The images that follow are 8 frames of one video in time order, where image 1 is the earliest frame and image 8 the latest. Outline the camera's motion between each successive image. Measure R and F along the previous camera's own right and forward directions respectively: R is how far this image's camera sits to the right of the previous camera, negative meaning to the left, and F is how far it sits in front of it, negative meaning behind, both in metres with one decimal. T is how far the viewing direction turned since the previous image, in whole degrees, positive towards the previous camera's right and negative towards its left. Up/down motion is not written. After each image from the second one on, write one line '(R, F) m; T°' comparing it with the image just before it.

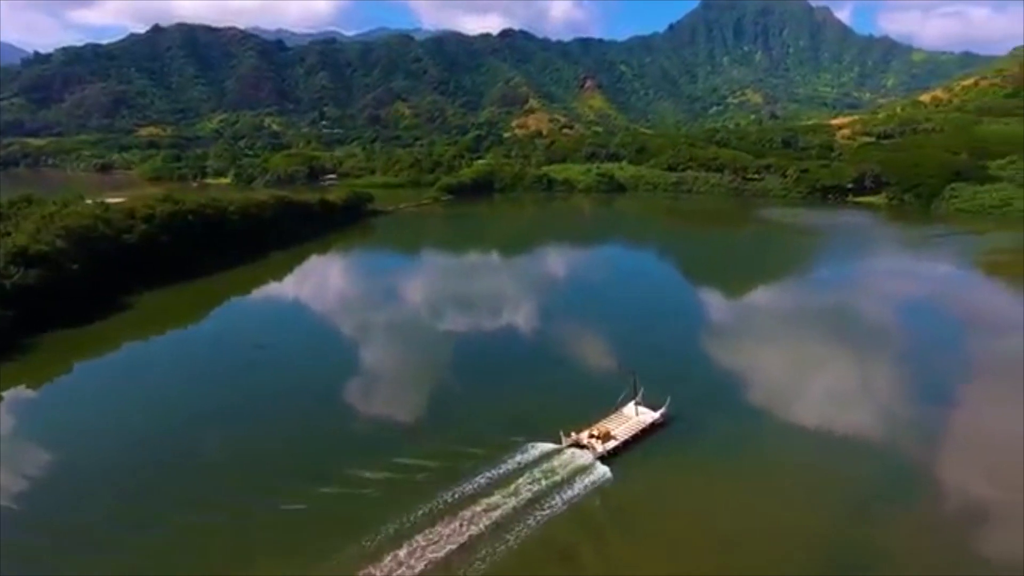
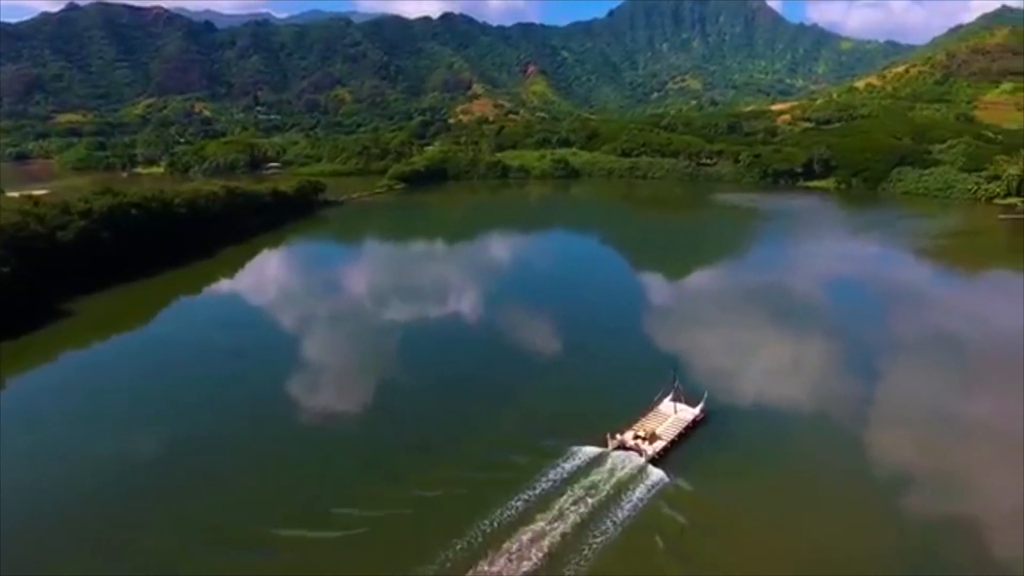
(-1.6, +1.1) m; +5°
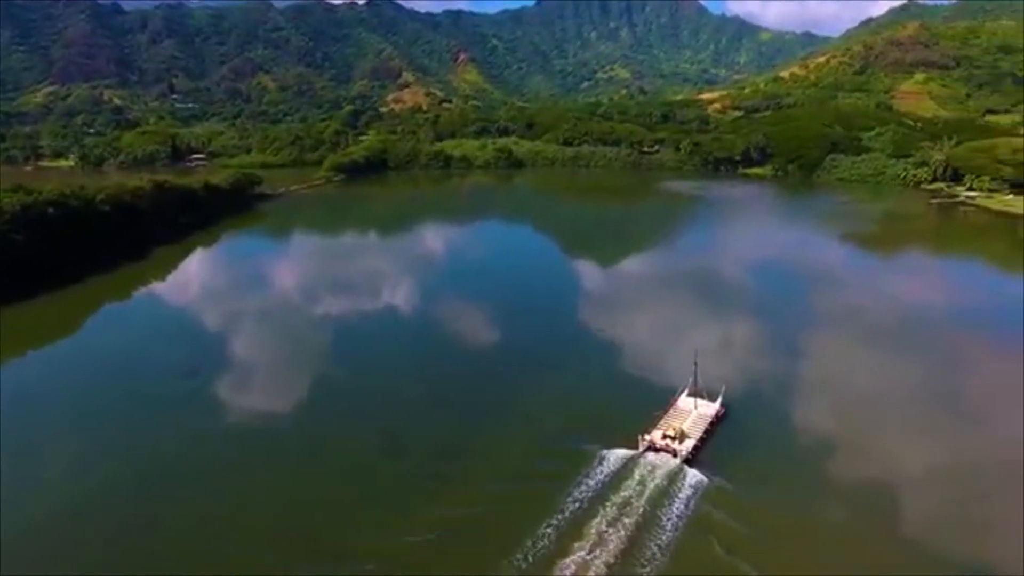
(-1.5, +1.1) m; +6°
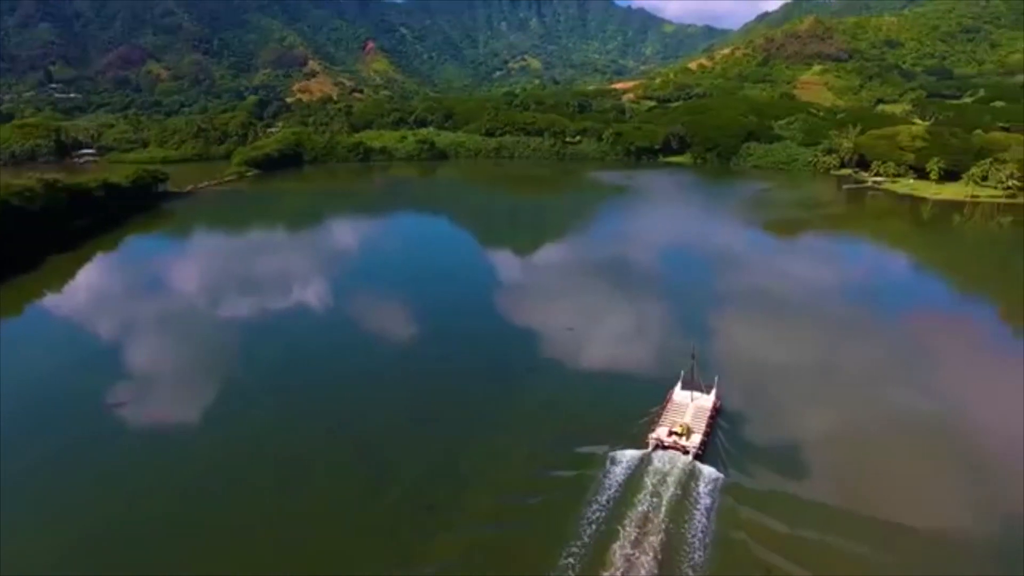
(-1.3, +1.0) m; +7°
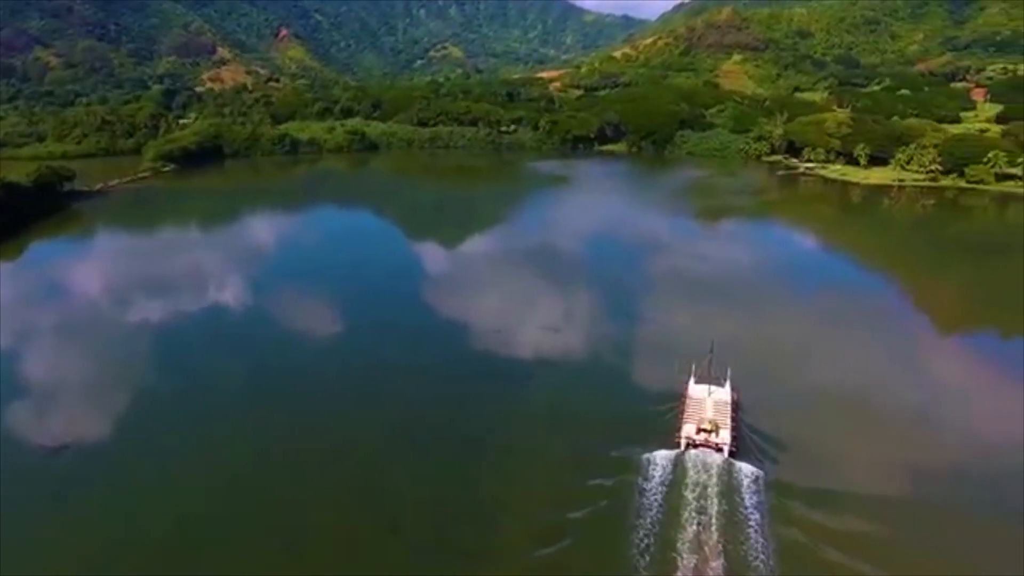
(-1.6, +1.1) m; +7°
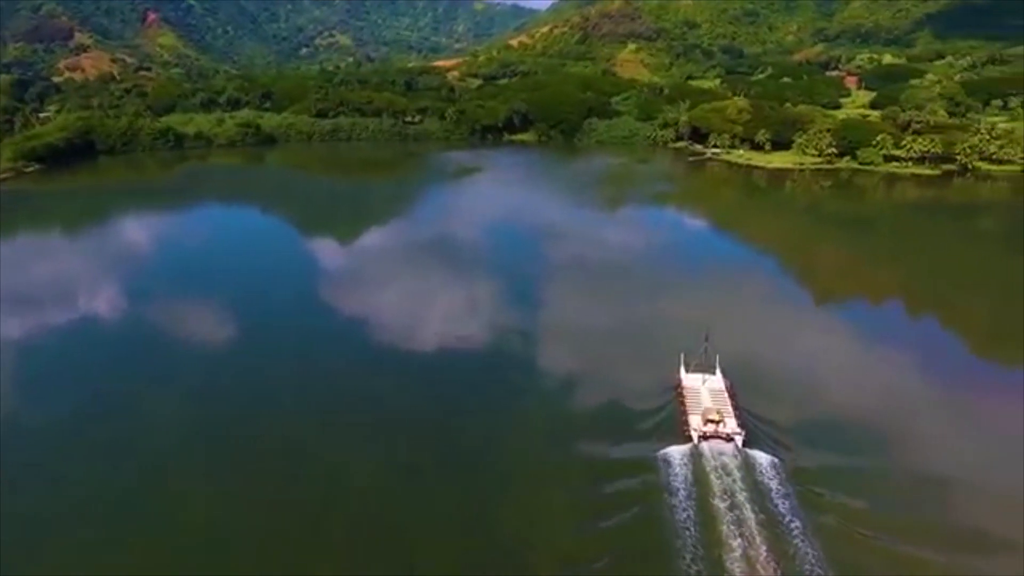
(-1.5, +1.3) m; +9°
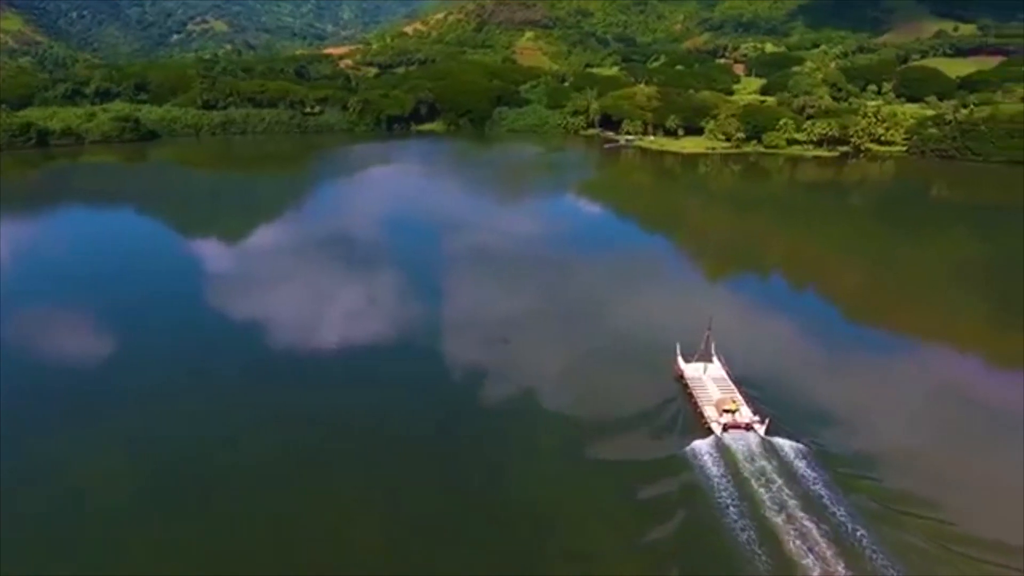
(-1.8, +1.4) m; +9°
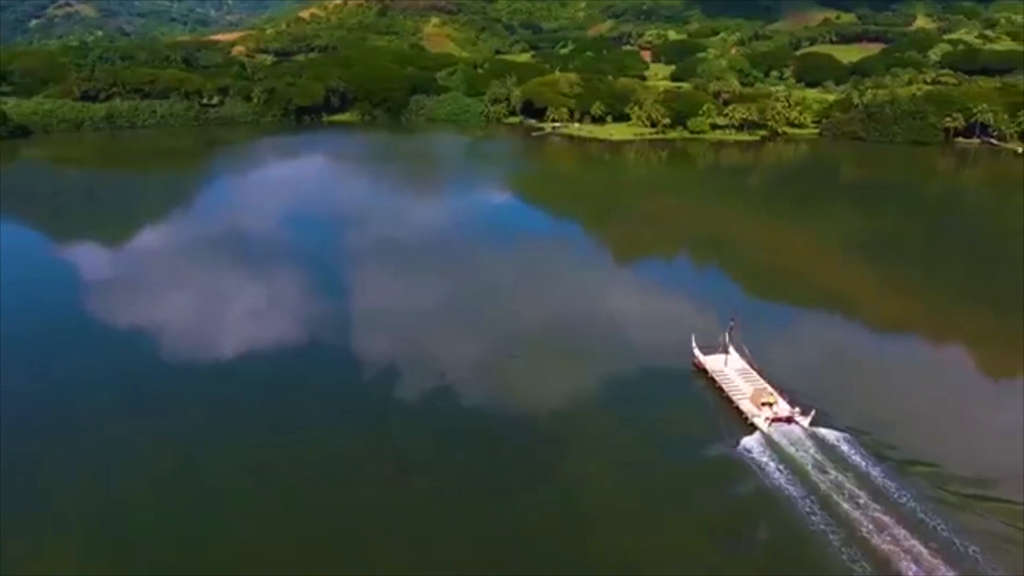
(-2.0, +1.5) m; +8°
